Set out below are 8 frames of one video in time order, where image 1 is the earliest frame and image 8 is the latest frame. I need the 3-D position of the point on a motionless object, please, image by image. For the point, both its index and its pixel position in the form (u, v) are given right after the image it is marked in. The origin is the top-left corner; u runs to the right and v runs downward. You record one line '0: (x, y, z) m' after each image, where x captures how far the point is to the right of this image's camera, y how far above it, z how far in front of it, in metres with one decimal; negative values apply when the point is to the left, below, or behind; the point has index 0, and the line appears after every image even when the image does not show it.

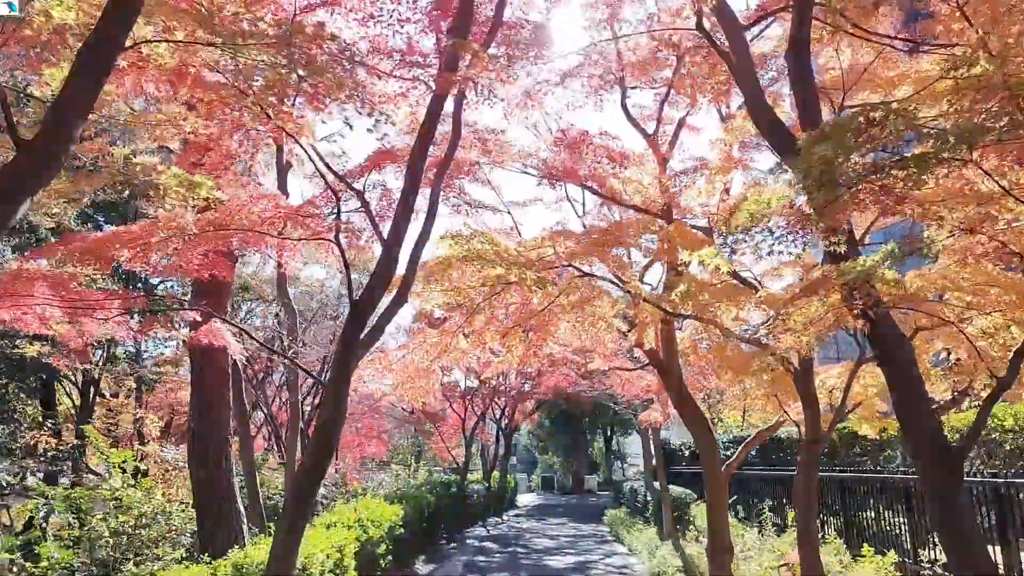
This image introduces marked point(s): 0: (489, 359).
0: (-0.3, -0.9, +9.8) m
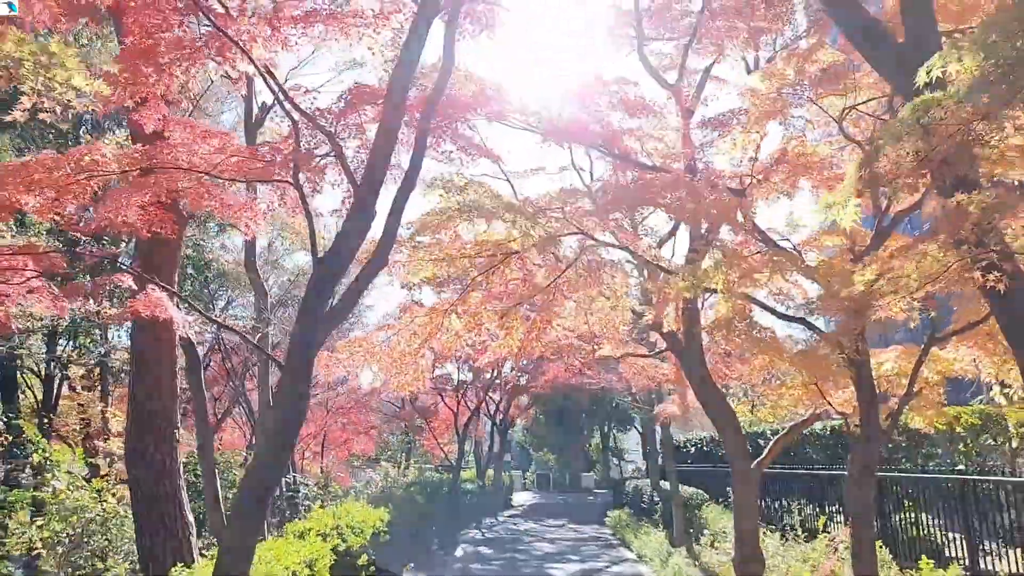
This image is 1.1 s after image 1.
0: (-0.3, -0.7, +8.7) m
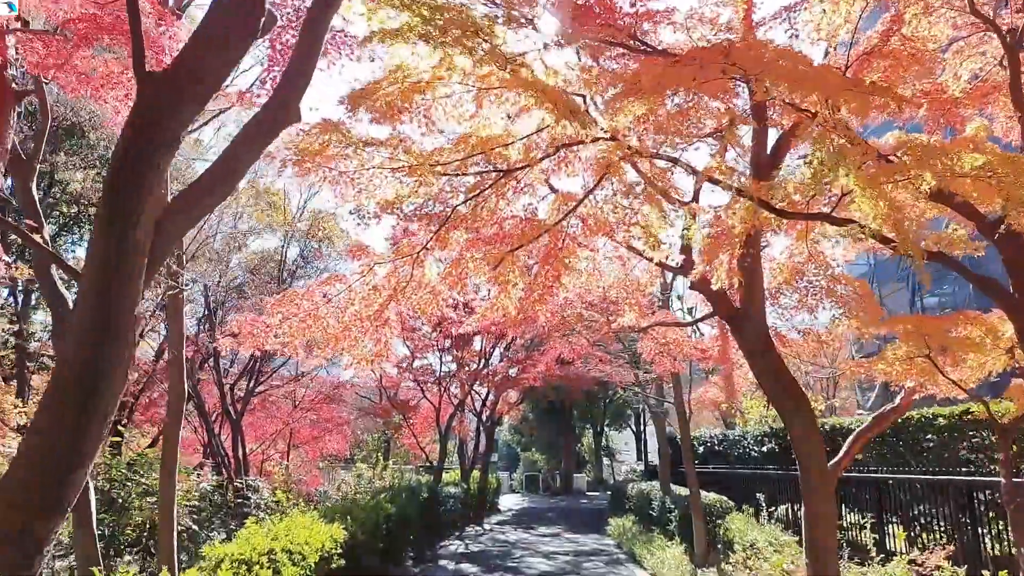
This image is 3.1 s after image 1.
0: (-0.4, -0.2, +6.8) m
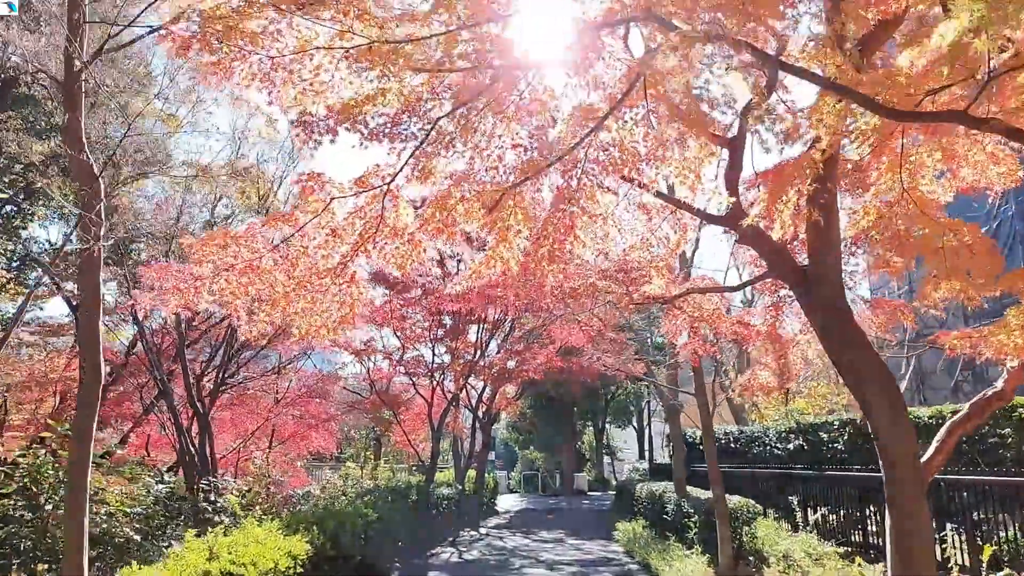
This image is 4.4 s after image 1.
0: (-0.4, +0.1, +5.5) m
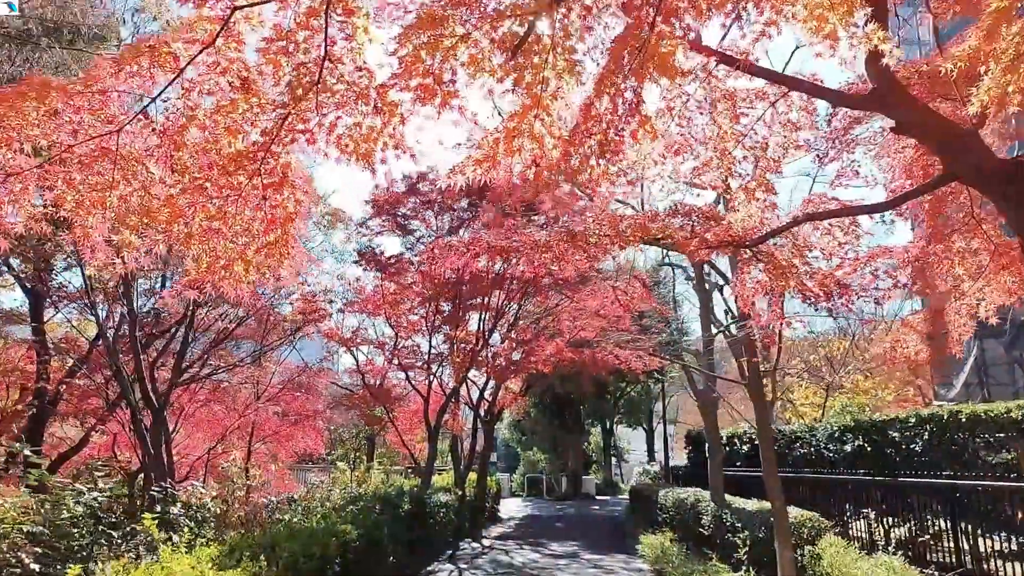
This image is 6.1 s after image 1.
0: (-0.2, +0.5, +3.9) m
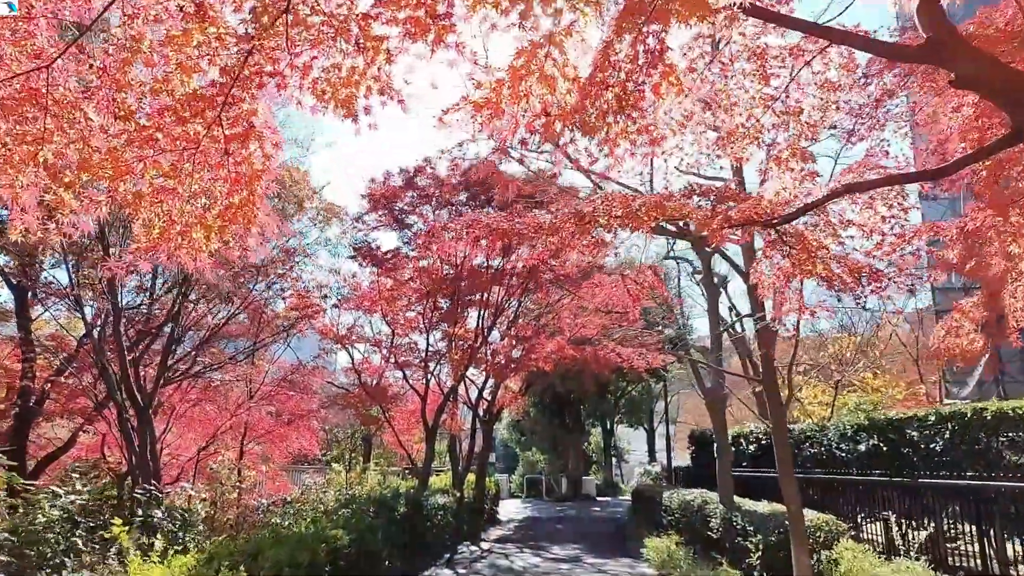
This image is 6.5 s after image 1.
0: (-0.2, +0.5, +3.5) m
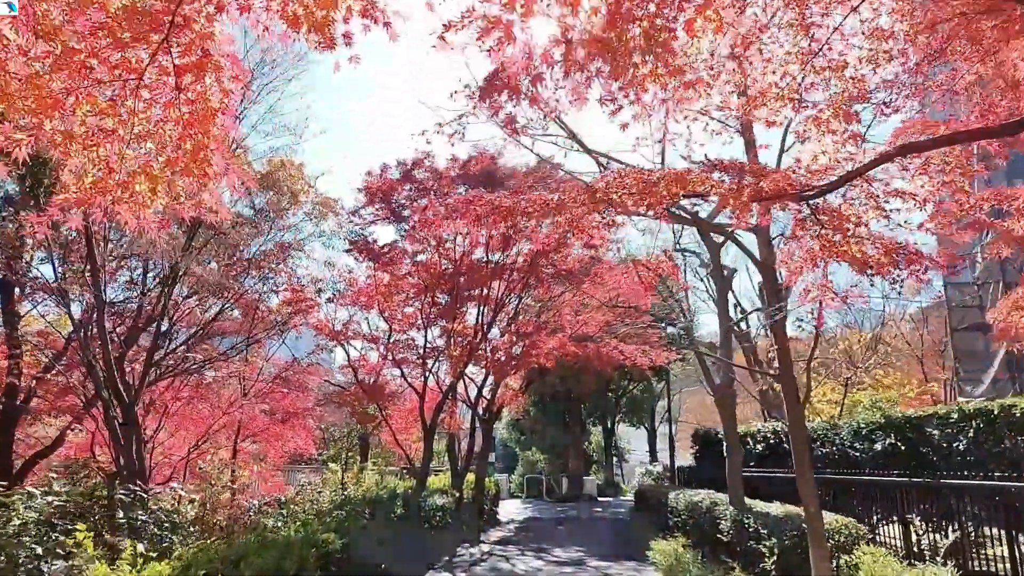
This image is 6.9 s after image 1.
0: (-0.2, +0.6, +3.1) m
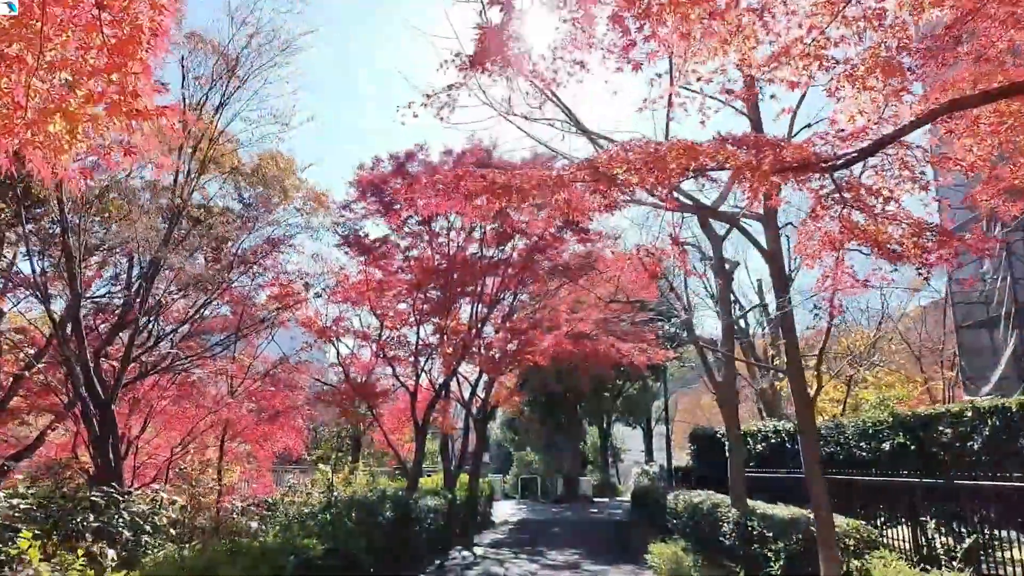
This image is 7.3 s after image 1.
0: (-0.2, +0.7, +2.7) m
